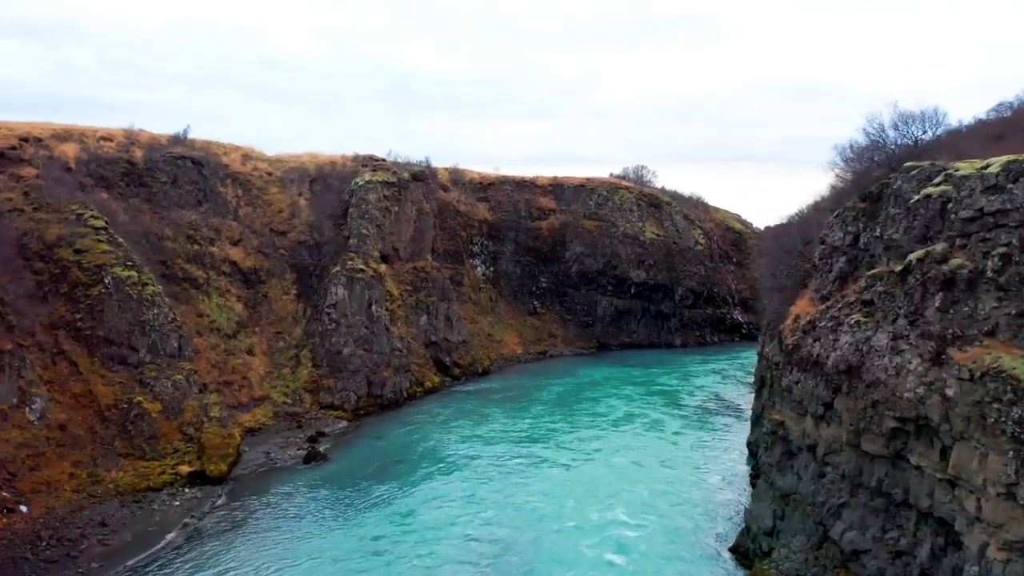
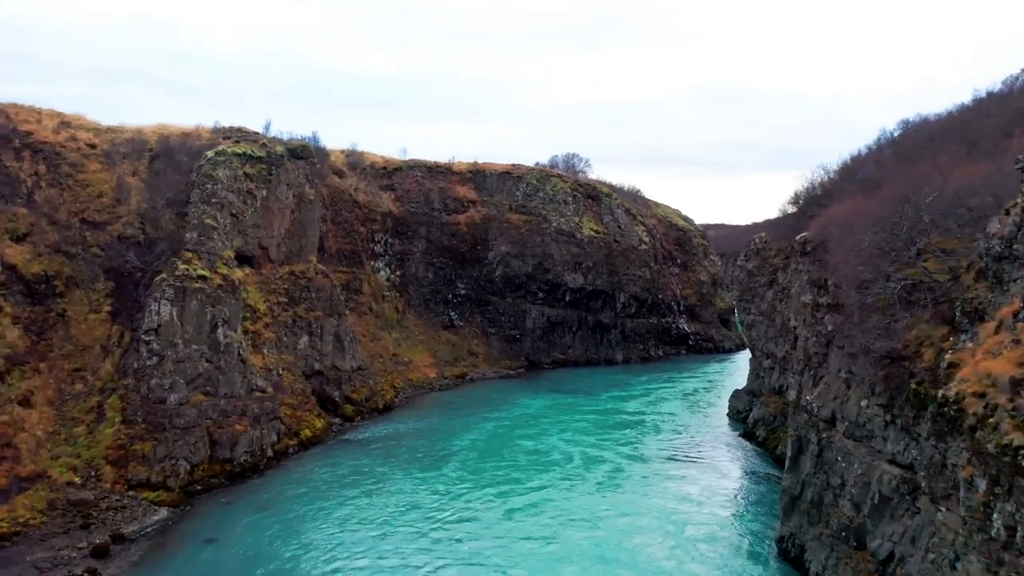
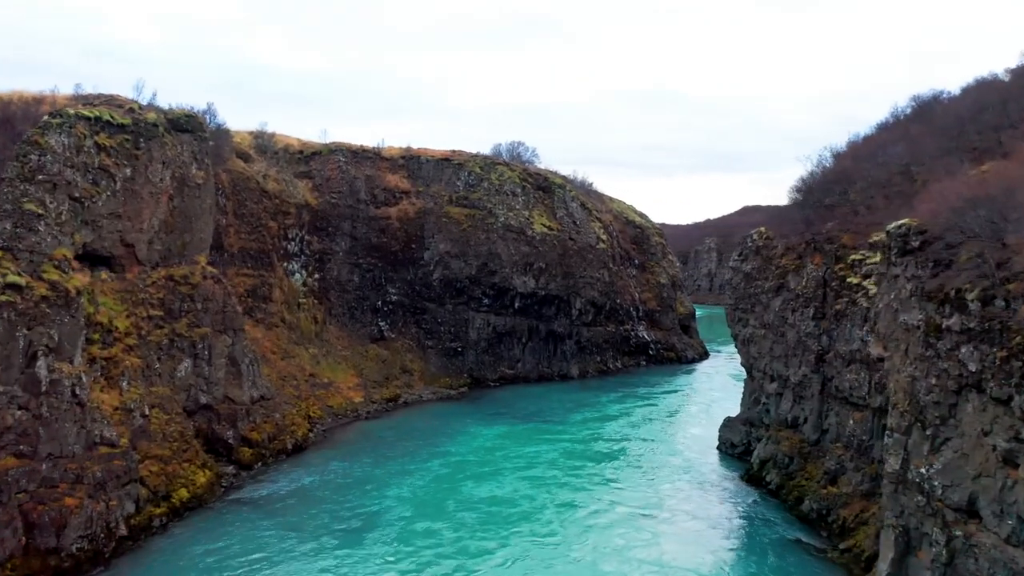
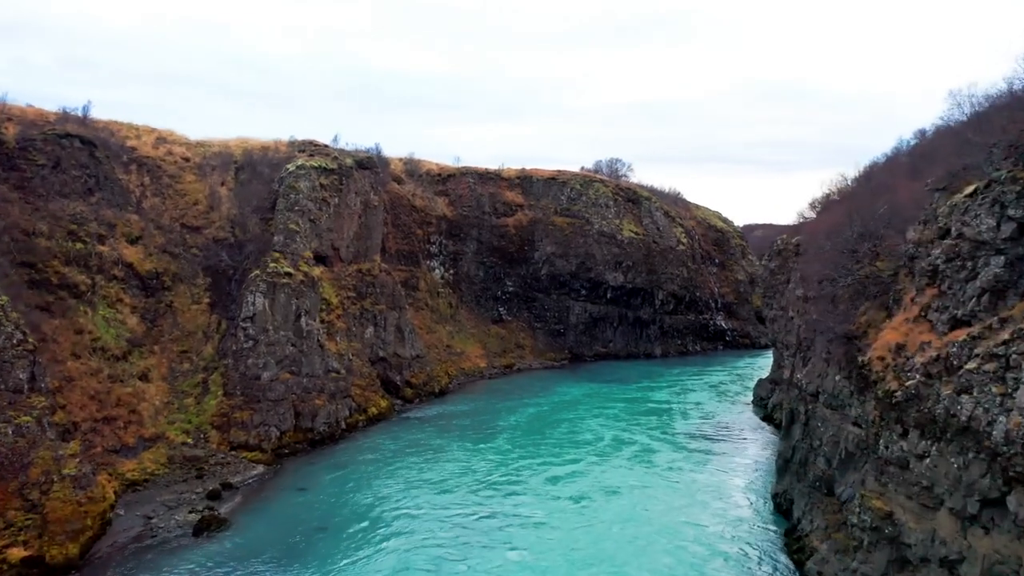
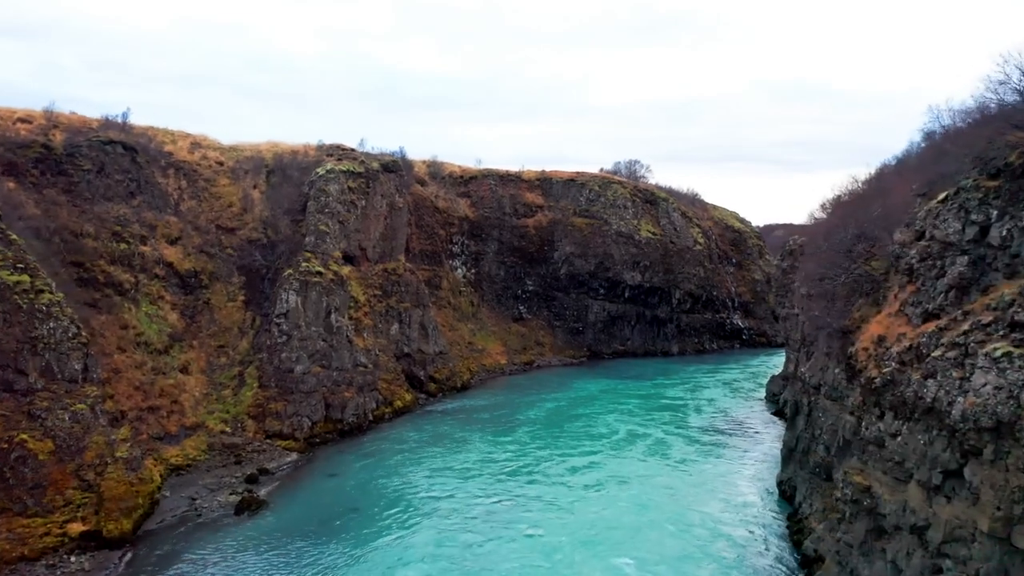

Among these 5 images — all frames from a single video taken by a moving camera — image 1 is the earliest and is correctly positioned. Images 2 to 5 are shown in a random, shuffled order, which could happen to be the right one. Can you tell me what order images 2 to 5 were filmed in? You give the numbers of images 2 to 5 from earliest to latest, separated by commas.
5, 4, 2, 3
